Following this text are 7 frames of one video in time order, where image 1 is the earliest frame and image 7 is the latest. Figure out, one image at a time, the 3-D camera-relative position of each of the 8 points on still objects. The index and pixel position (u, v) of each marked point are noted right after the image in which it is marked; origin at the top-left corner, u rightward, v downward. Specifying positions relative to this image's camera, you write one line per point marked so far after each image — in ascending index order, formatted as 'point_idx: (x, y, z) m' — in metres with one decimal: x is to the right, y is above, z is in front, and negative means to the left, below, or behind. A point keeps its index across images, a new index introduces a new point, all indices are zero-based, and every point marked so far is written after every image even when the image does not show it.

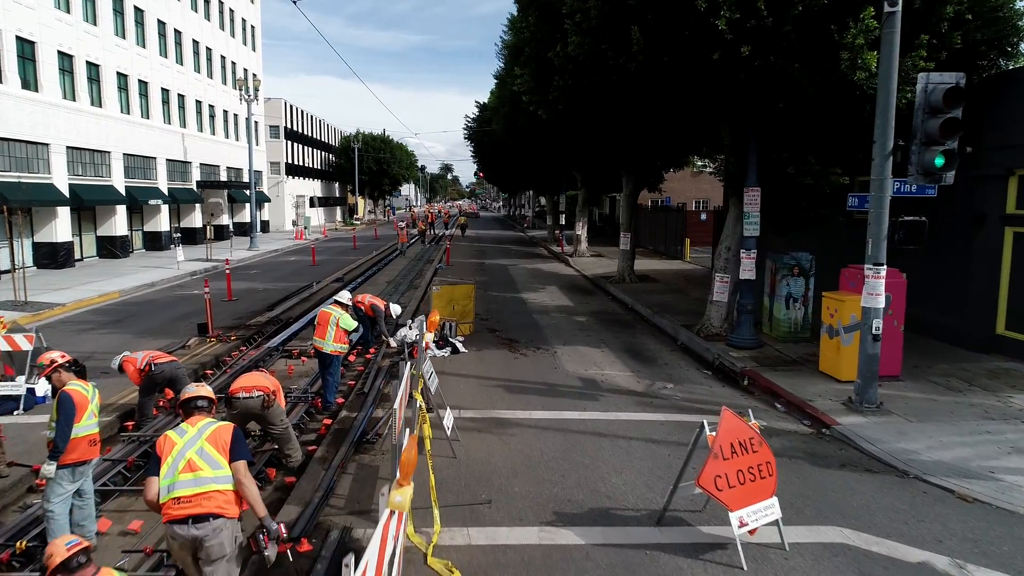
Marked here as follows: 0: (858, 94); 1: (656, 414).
0: (+5.1, +2.9, +10.6) m
1: (+1.8, -1.6, +8.9) m
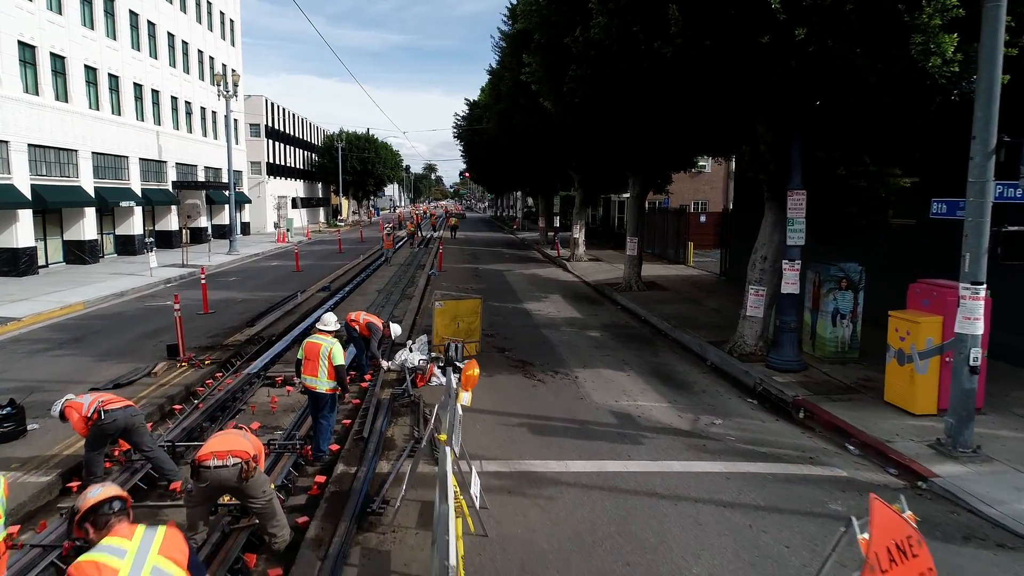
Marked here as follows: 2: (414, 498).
0: (+5.4, +2.6, +9.3) m
1: (+2.1, -1.8, +7.4) m
2: (-0.9, -1.9, +6.3) m
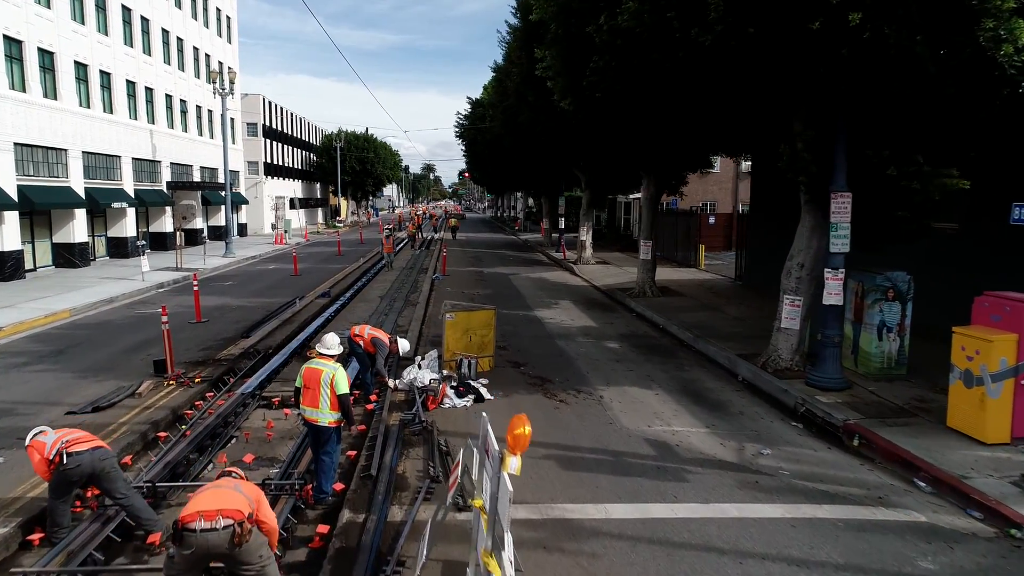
0: (+5.7, +2.5, +8.3) m
1: (+2.4, -2.0, +6.5) m
2: (-0.6, -2.0, +5.4) m
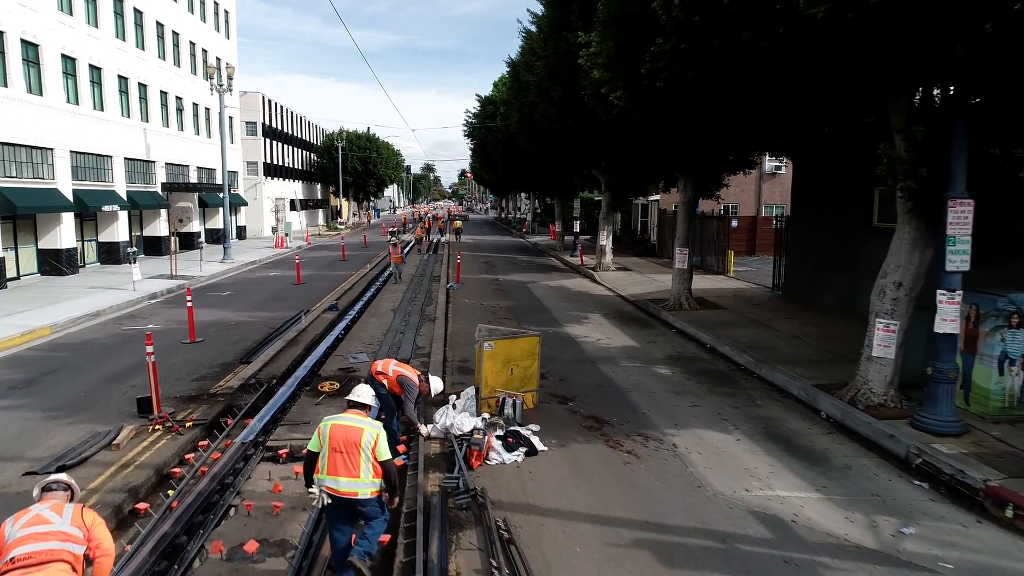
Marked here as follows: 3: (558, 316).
0: (+6.3, +2.2, +6.6) m
1: (+3.0, -2.3, +4.8) m
2: (+0.1, -2.3, +3.7) m
3: (+1.1, -0.7, +17.7) m
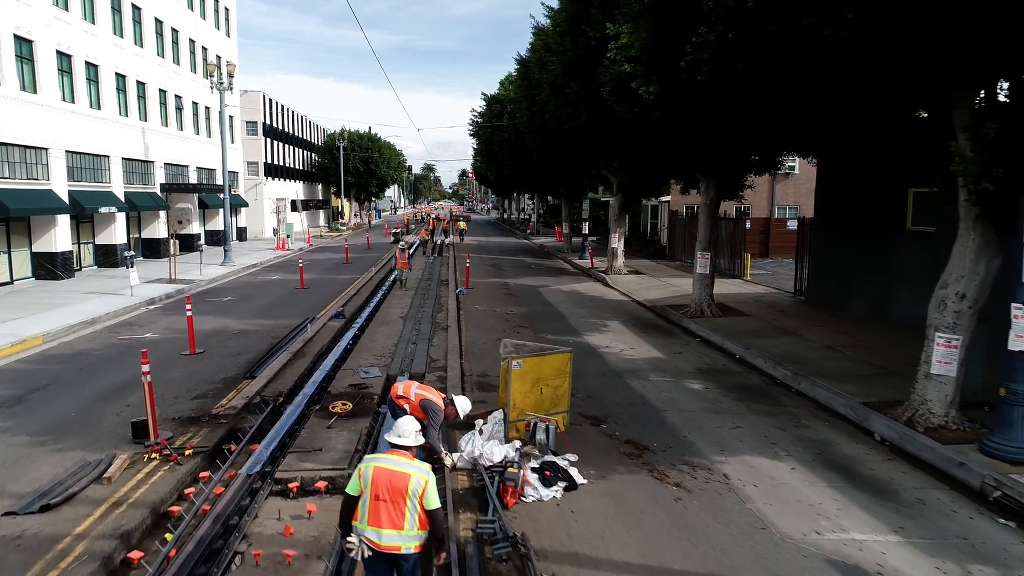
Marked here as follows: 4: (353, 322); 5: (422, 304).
0: (+6.7, +2.0, +5.8) m
1: (+3.4, -2.4, +4.0) m
2: (+0.4, -2.5, +2.9) m
3: (+1.5, -0.8, +16.9) m
4: (-3.7, -0.8, +16.5) m
5: (-2.4, -0.4, +19.1) m
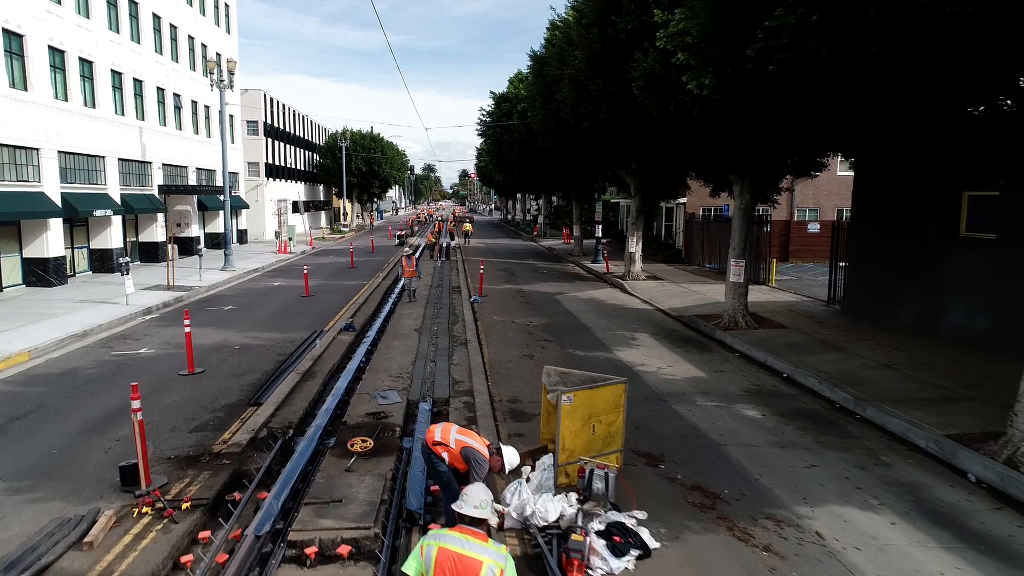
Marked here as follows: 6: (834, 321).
0: (+7.2, +1.8, +4.7) m
1: (+3.9, -2.7, +2.9) m
2: (+0.9, -2.7, +1.7) m
3: (+2.0, -1.1, +15.7) m
4: (-3.2, -1.0, +15.4) m
5: (-1.9, -0.6, +17.9) m
6: (+7.8, -0.8, +17.4) m
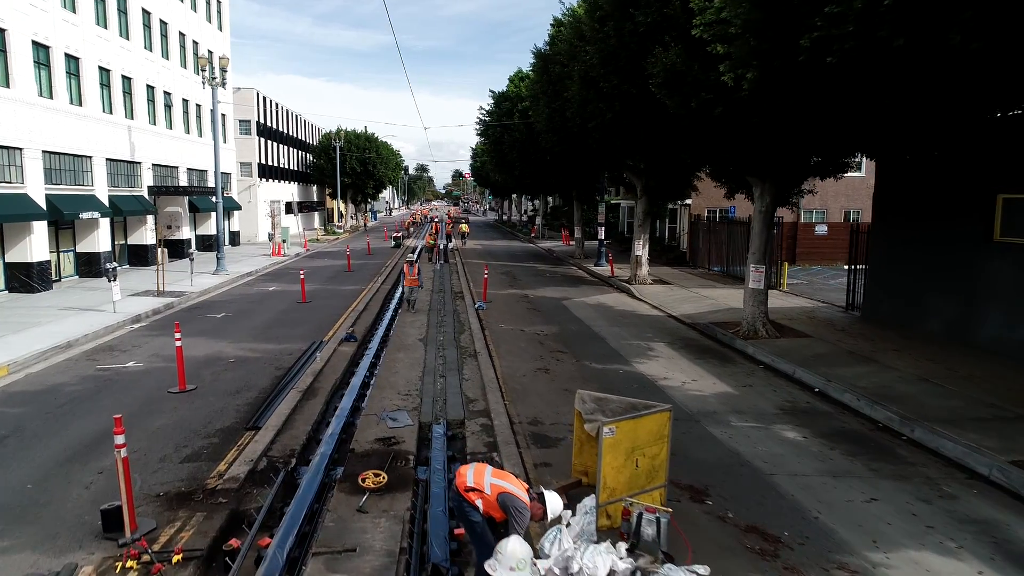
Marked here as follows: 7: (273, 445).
0: (+7.5, +1.6, +3.9) m
1: (+4.3, -2.8, +2.1) m
2: (+1.3, -2.9, +0.9) m
3: (+2.2, -1.2, +14.9) m
4: (-3.0, -1.2, +14.5) m
5: (-1.7, -0.8, +17.1) m
6: (+8.0, -0.9, +16.7) m
7: (-2.9, -1.9, +8.6) m
